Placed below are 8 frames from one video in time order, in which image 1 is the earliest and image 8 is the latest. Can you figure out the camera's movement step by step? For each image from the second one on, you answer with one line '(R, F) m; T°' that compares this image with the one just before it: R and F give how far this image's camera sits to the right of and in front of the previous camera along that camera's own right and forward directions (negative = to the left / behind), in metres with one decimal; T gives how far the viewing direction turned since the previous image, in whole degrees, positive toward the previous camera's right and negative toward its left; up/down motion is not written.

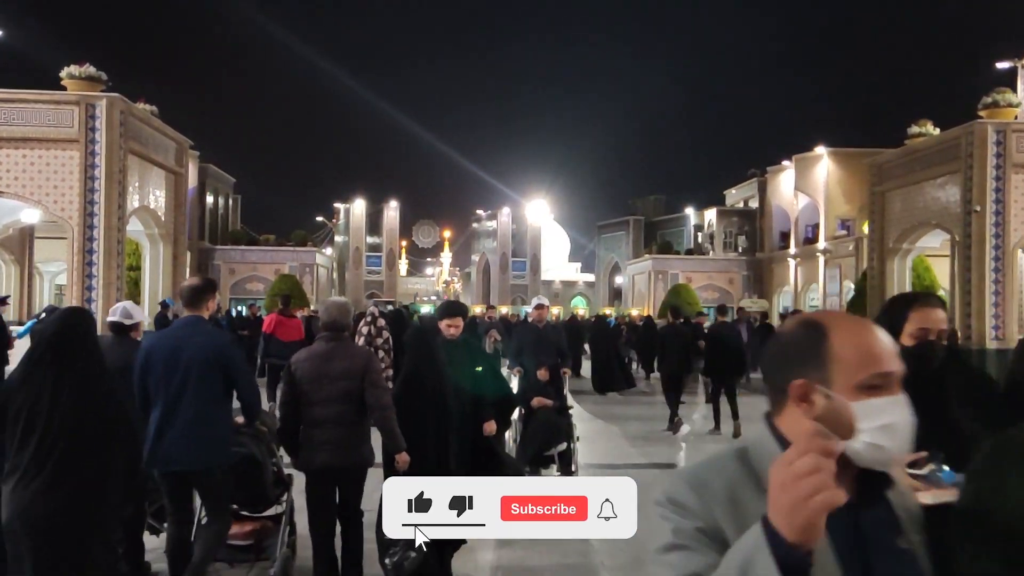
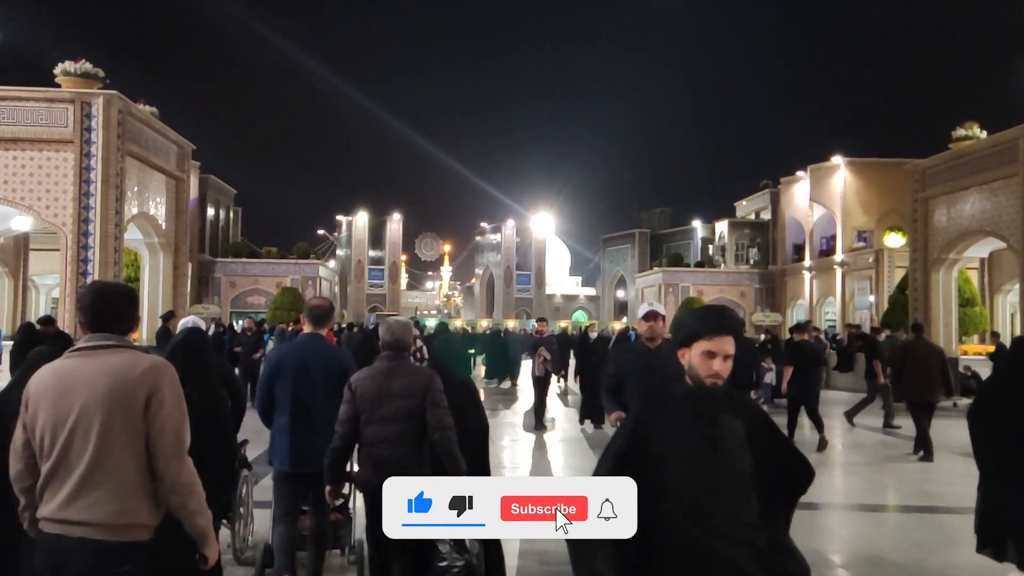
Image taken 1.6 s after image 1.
(-0.4, +1.0) m; 0°
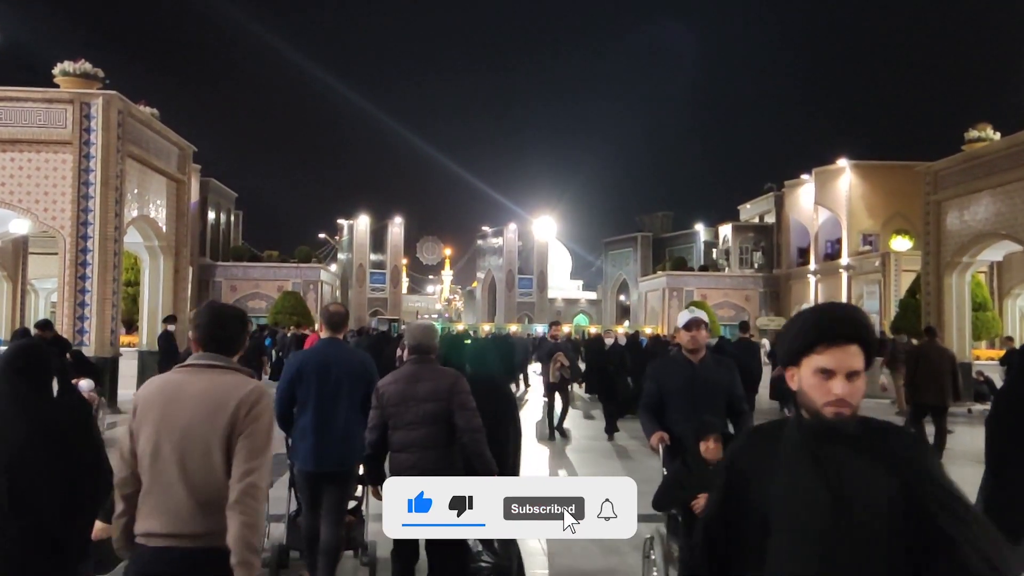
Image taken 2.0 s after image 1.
(-0.1, +0.2) m; 0°
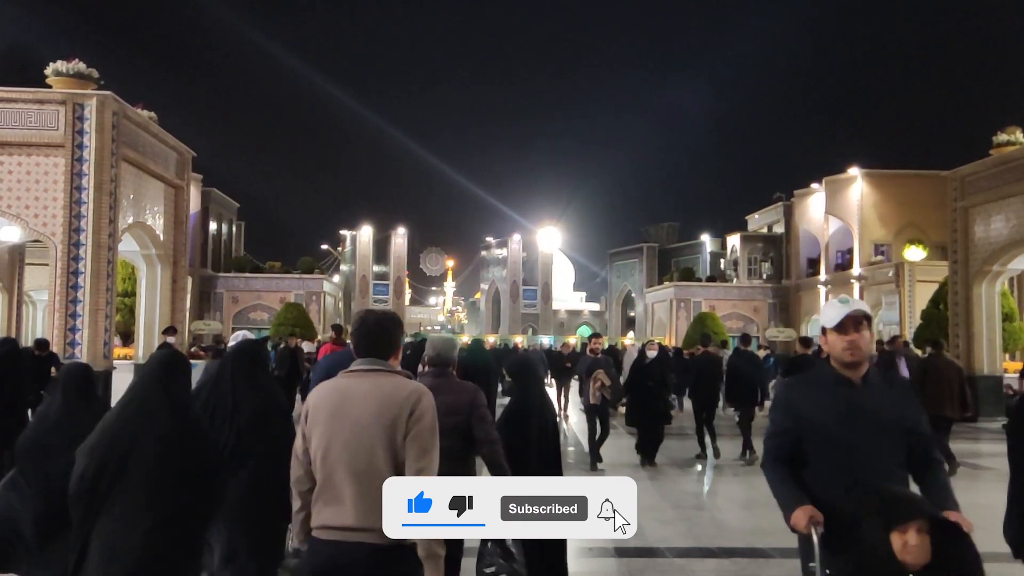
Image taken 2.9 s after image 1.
(-0.1, +0.6) m; 0°
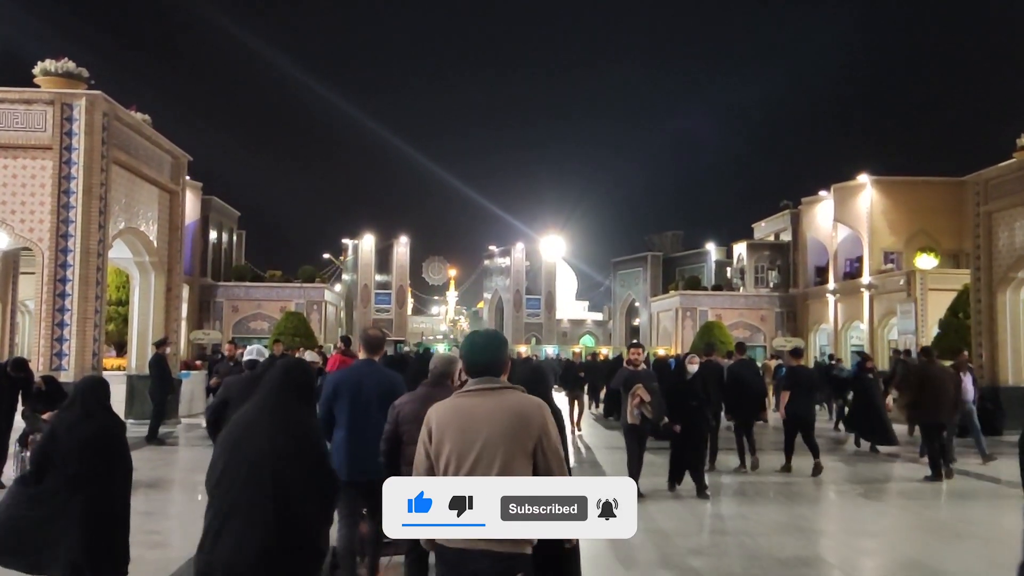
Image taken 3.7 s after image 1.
(-0.1, +0.5) m; 0°
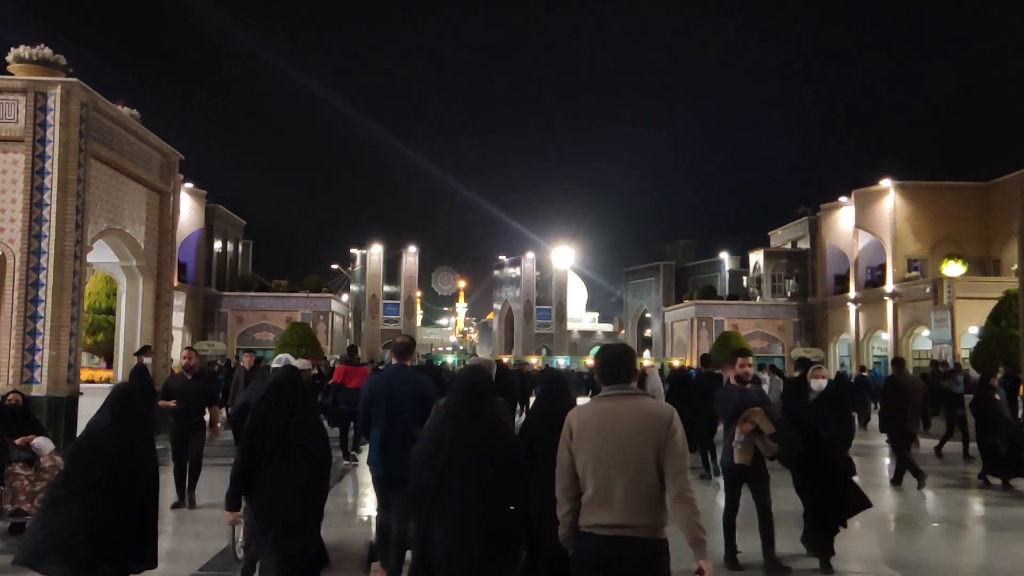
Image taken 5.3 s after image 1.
(-0.1, +1.0) m; -1°
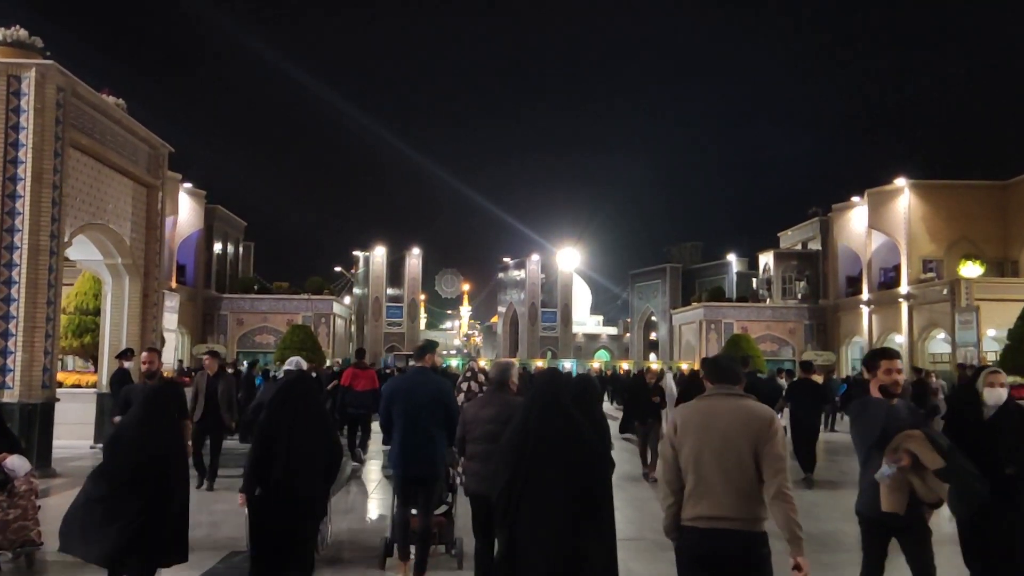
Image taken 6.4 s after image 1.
(-0.1, +0.7) m; 0°
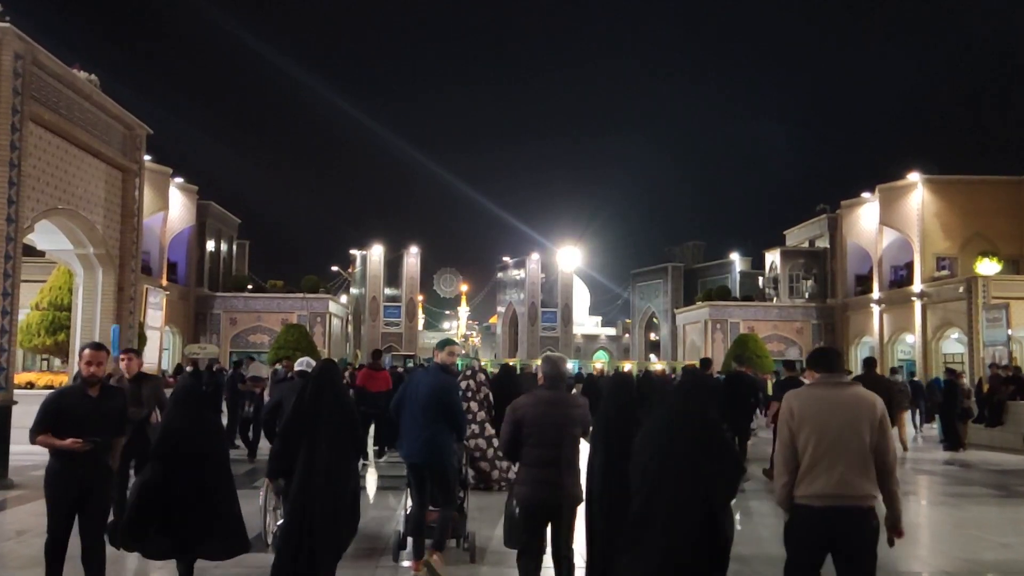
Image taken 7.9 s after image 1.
(-0.1, +0.9) m; 0°
